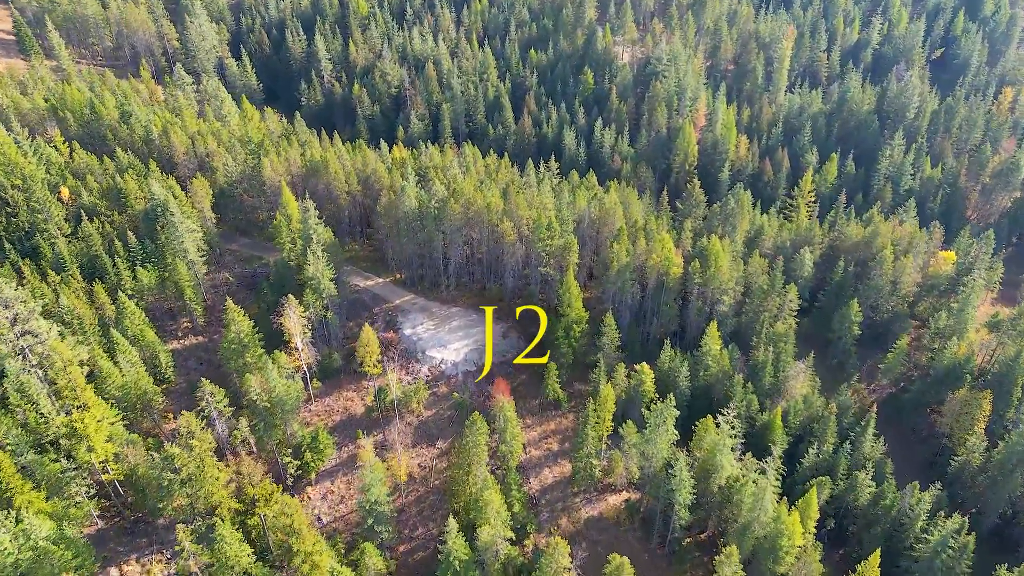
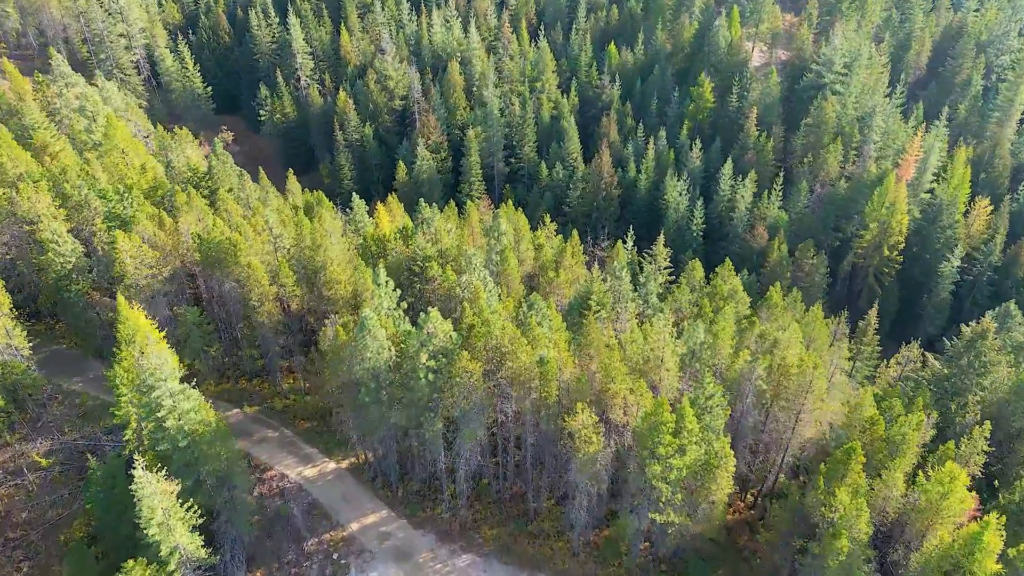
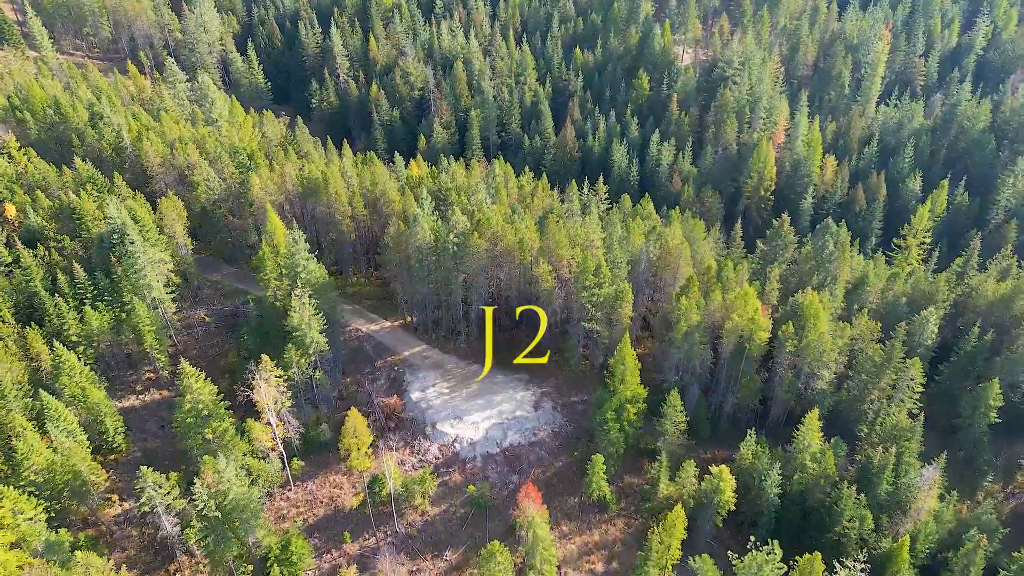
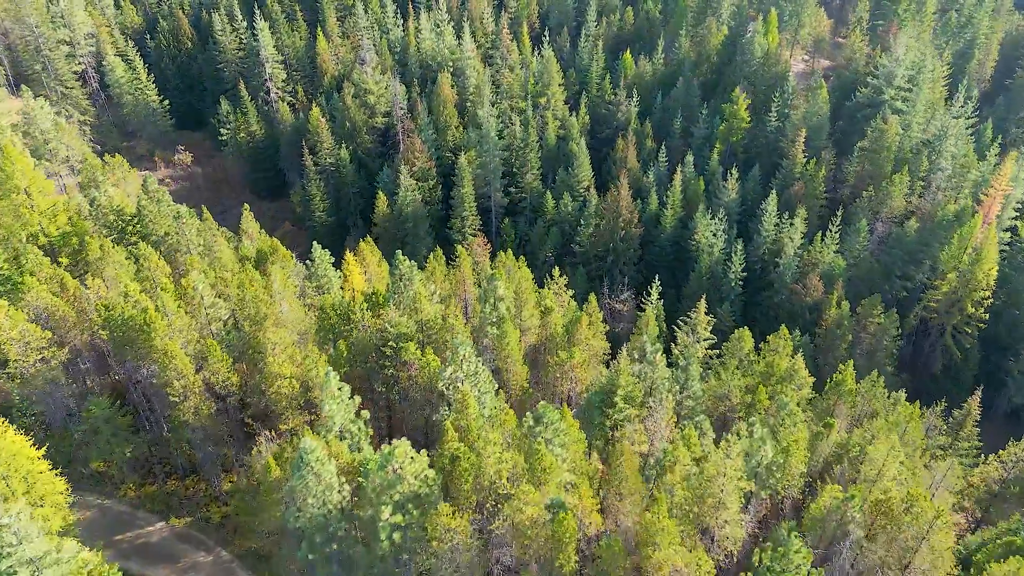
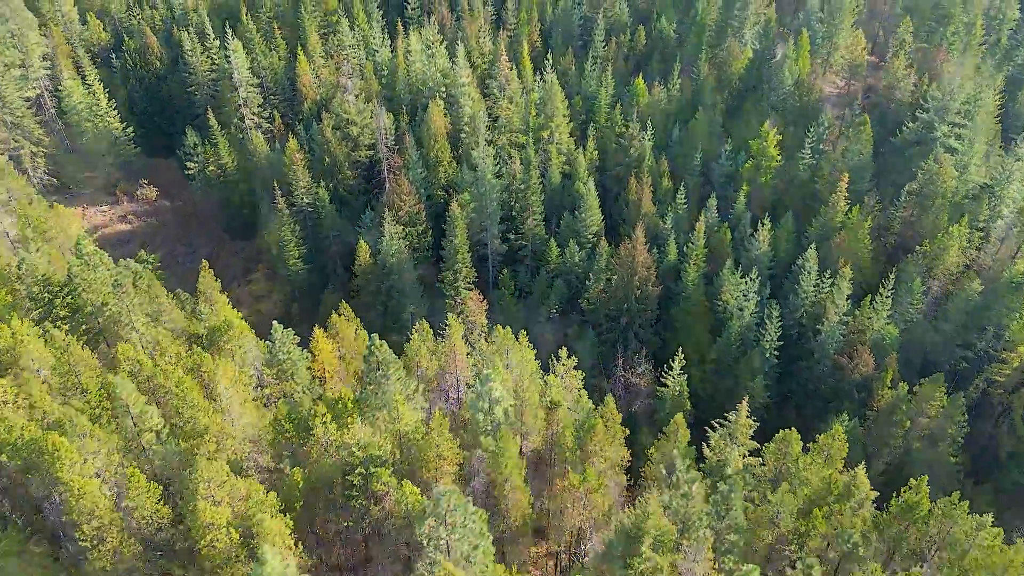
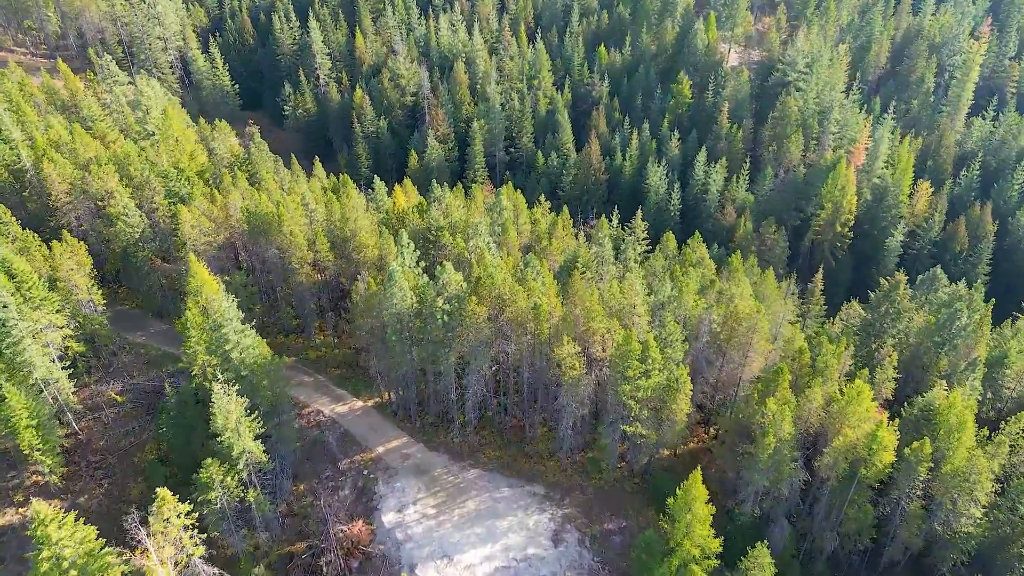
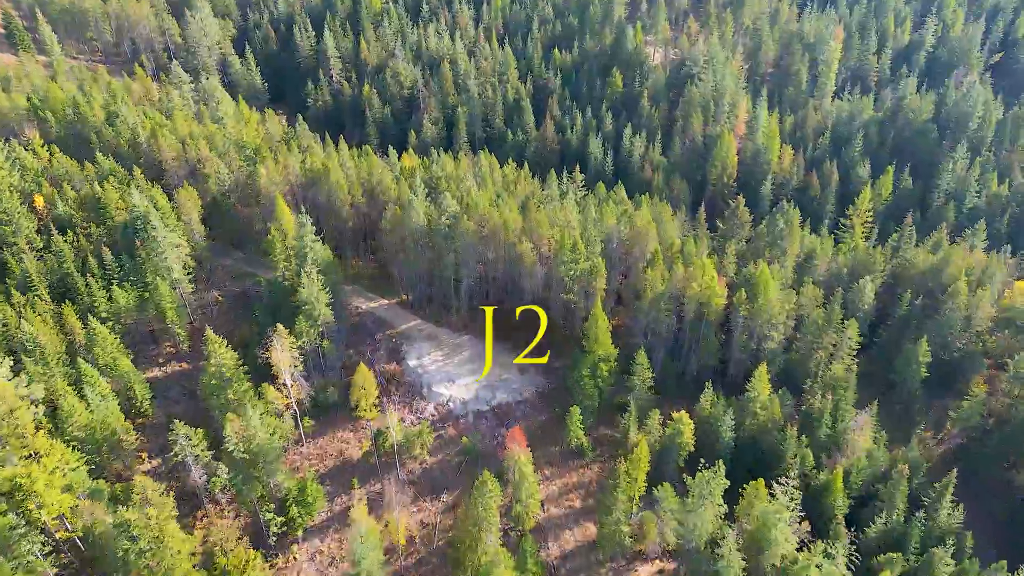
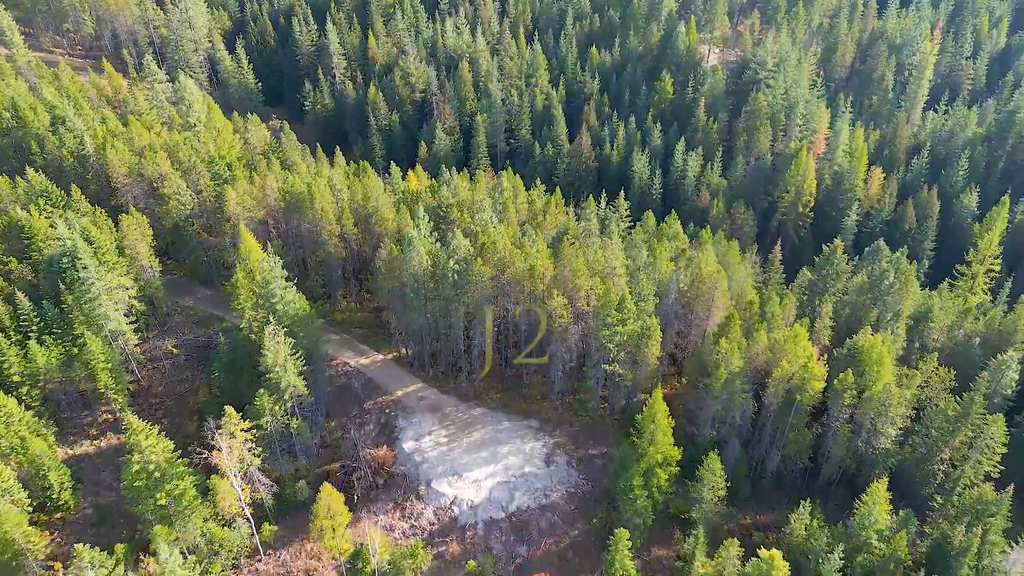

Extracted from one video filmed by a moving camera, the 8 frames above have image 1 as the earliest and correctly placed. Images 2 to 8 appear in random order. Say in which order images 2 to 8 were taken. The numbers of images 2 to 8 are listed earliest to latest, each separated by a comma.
7, 3, 8, 6, 2, 4, 5
